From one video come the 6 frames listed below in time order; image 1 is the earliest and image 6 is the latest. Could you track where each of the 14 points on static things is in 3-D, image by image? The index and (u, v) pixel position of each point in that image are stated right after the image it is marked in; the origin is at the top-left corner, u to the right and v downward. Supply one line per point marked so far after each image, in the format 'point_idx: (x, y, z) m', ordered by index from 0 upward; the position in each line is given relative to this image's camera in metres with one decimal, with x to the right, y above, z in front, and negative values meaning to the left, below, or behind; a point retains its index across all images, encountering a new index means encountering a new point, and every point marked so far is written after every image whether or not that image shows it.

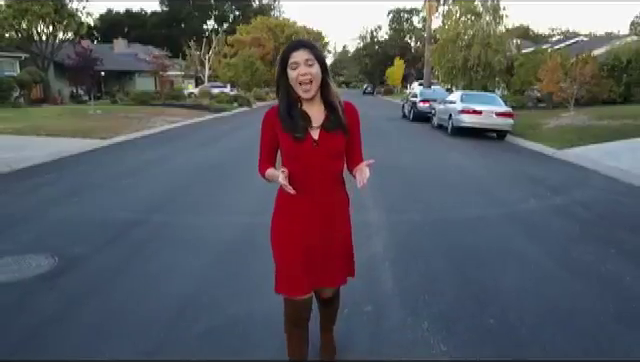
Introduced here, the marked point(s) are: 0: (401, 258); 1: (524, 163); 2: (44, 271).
0: (+0.8, -0.7, +5.7) m
1: (+4.2, +0.4, +12.2) m
2: (-2.3, -0.7, +5.1) m
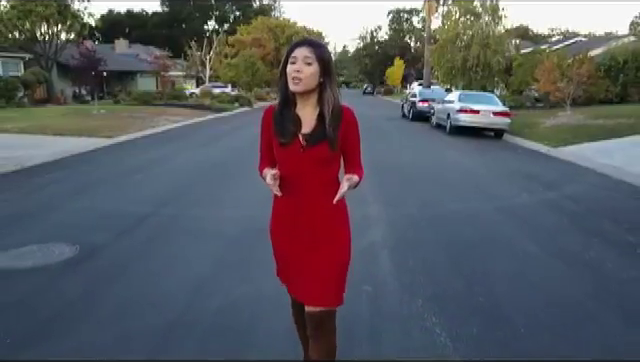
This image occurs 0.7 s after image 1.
0: (+0.8, -0.6, +6.0) m
1: (+4.2, +0.4, +12.6) m
2: (-2.3, -0.7, +5.4) m
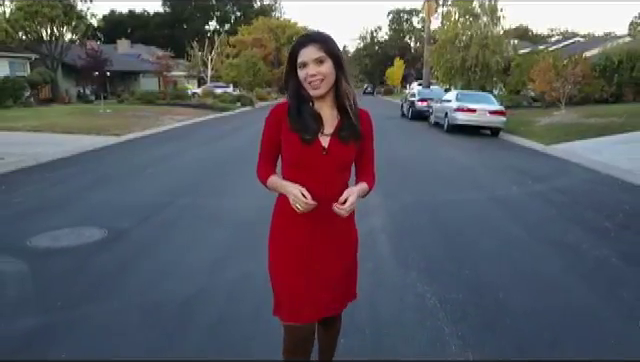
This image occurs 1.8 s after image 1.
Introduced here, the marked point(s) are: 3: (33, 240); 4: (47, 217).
0: (+0.8, -0.5, +6.6) m
1: (+4.2, +0.5, +13.1) m
2: (-2.2, -0.6, +6.0) m
3: (-2.8, -0.6, +6.0) m
4: (-3.4, -0.4, +7.5) m
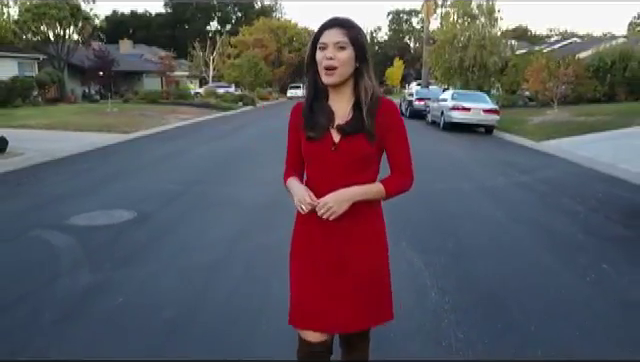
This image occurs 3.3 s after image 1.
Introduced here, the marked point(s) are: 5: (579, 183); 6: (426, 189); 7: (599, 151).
0: (+0.9, -0.4, +7.3) m
1: (+4.3, +0.7, +13.9) m
2: (-2.2, -0.4, +6.7) m
3: (-2.8, -0.4, +6.8) m
4: (-3.3, -0.3, +8.2) m
5: (+4.0, 0.0, +9.3) m
6: (+1.6, -0.1, +9.1) m
7: (+6.0, +0.6, +12.8) m
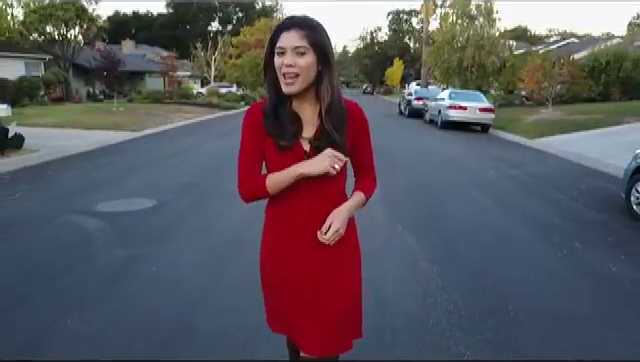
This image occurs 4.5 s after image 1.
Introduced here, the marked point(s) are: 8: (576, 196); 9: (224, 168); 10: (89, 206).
0: (+0.9, -0.3, +7.9) m
1: (+4.3, +0.8, +14.5) m
2: (-2.2, -0.3, +7.3) m
3: (-2.8, -0.3, +7.4) m
4: (-3.3, -0.2, +8.9) m
5: (+4.1, +0.1, +9.9) m
6: (+1.7, 0.0, +9.7) m
7: (+6.0, +0.7, +13.4) m
8: (+3.5, -0.2, +8.2) m
9: (-1.9, +0.3, +12.1) m
10: (-2.9, -0.3, +7.5) m
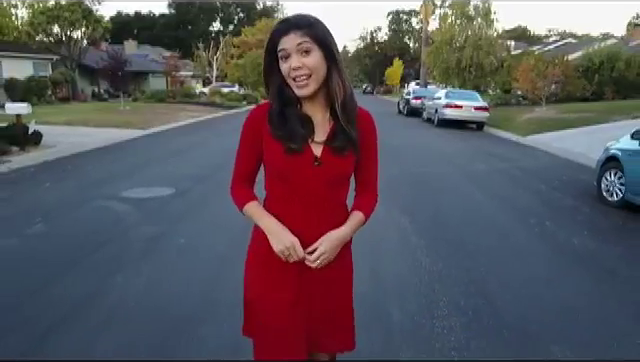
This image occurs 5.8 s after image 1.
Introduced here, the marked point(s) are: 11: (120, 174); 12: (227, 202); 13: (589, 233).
0: (+1.0, -0.2, +8.7) m
1: (+4.4, +0.9, +15.3) m
2: (-2.1, -0.2, +8.1) m
3: (-2.7, -0.2, +8.2) m
4: (-3.3, 0.0, +9.6) m
5: (+4.1, +0.2, +10.7) m
6: (+1.7, +0.1, +10.4) m
7: (+6.1, +0.9, +14.2) m
8: (+3.6, -0.1, +8.9) m
9: (-1.9, +0.4, +12.9) m
10: (-2.9, -0.2, +8.3) m
11: (-3.7, +0.1, +11.0) m
12: (-1.2, -0.3, +7.6) m
13: (+2.9, -0.6, +6.4) m
